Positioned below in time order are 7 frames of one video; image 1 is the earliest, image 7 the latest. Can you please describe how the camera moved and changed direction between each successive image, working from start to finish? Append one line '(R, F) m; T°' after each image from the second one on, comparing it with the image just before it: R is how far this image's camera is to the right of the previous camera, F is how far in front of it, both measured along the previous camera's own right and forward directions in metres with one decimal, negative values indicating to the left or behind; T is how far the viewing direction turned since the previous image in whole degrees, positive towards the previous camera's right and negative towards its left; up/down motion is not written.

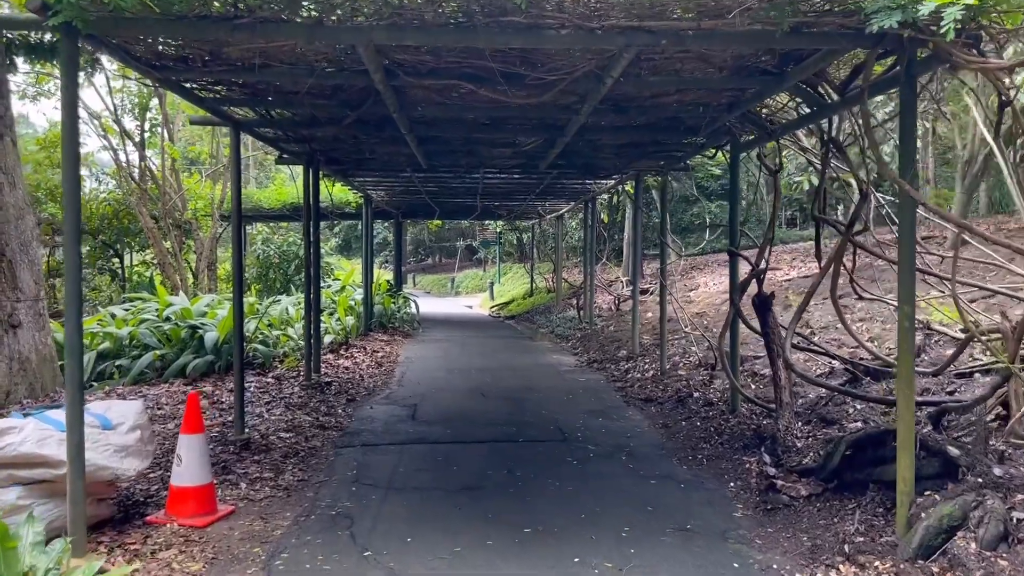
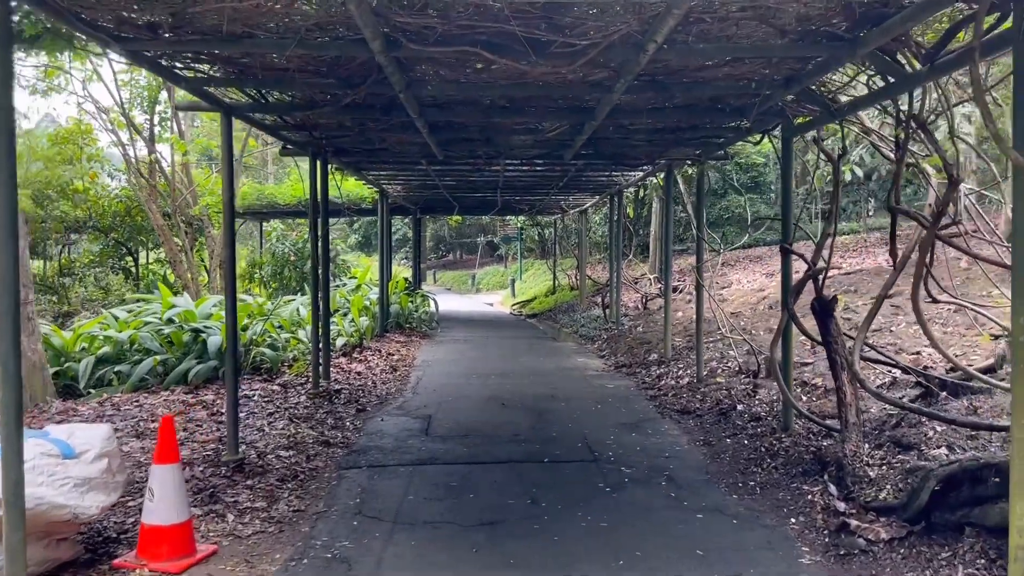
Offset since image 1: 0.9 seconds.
(0.0, +0.4) m; -2°
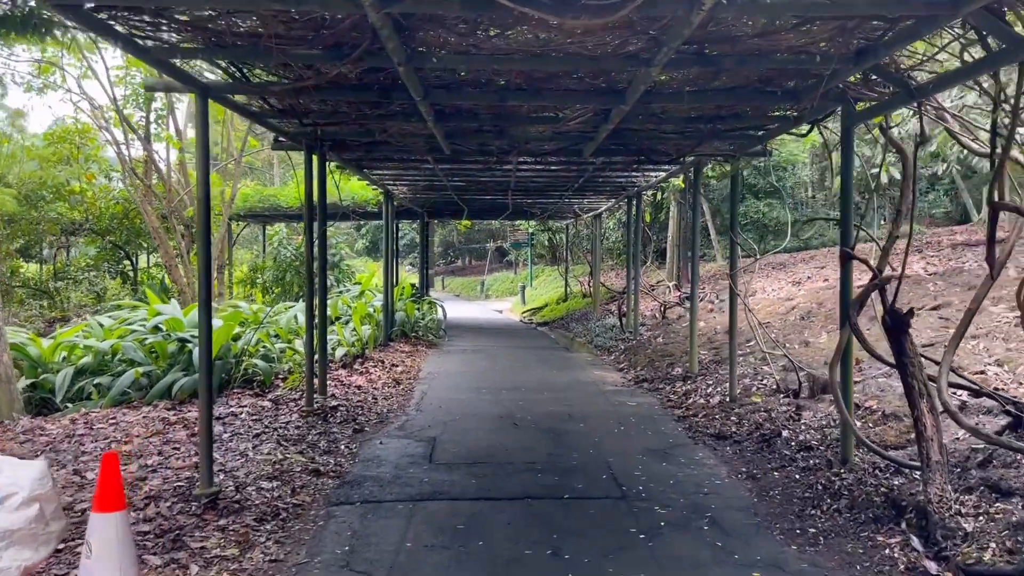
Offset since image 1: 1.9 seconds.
(0.0, +0.5) m; -1°
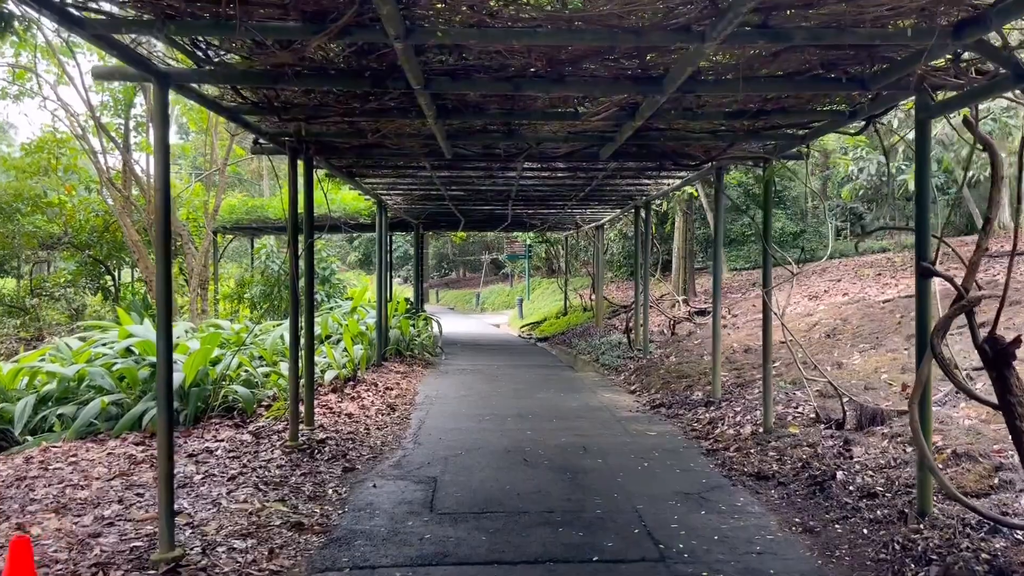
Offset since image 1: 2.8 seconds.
(-0.1, +0.5) m; 0°
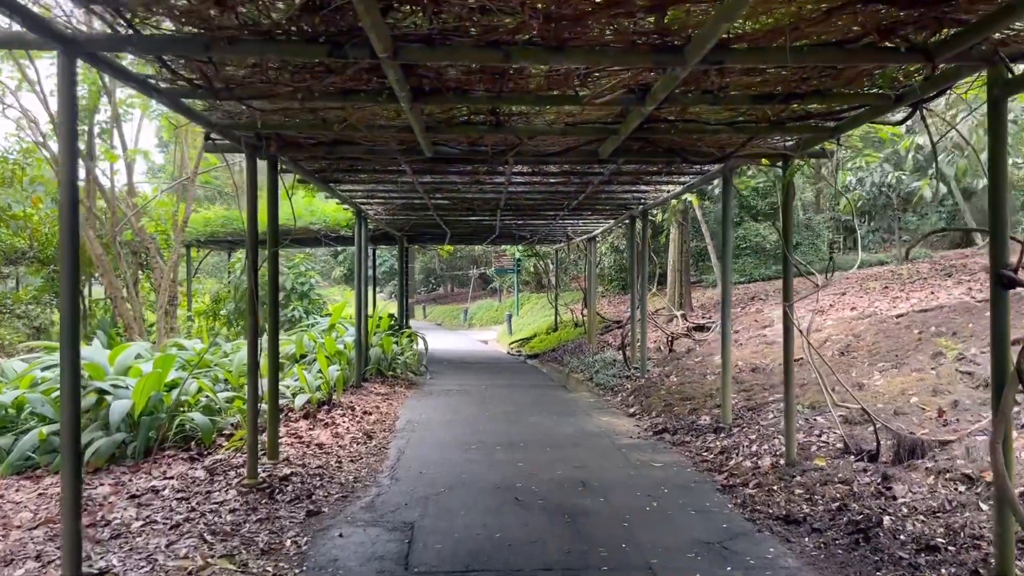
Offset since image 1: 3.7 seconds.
(0.0, +0.5) m; +1°
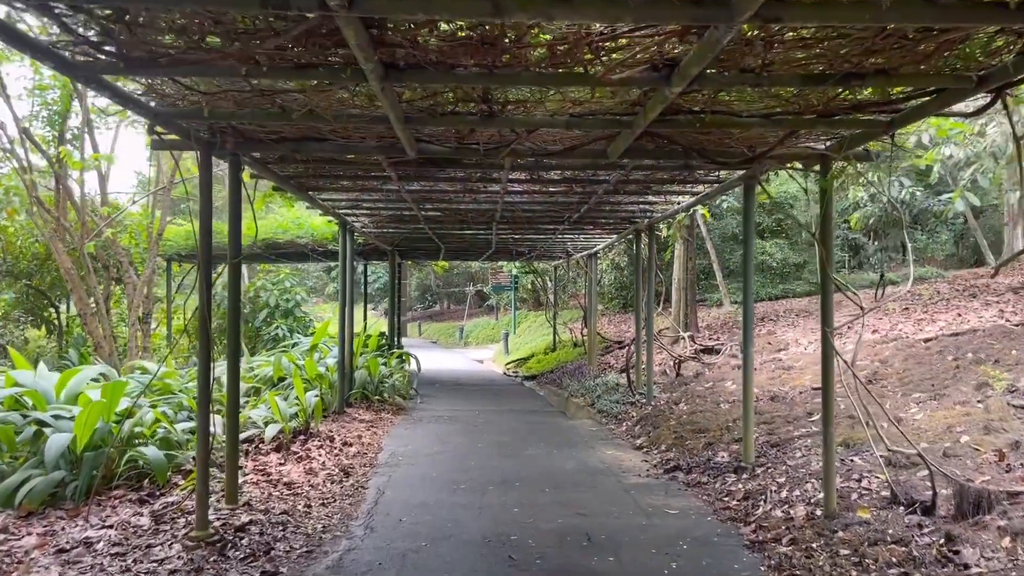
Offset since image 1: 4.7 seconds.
(0.0, +0.5) m; 0°
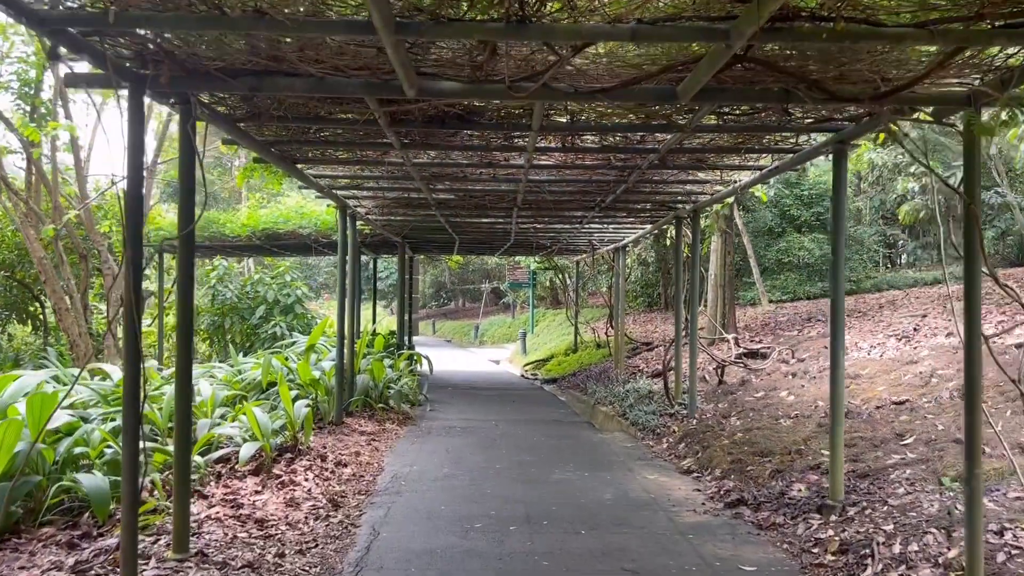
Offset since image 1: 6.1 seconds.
(-0.1, +0.8) m; -1°
